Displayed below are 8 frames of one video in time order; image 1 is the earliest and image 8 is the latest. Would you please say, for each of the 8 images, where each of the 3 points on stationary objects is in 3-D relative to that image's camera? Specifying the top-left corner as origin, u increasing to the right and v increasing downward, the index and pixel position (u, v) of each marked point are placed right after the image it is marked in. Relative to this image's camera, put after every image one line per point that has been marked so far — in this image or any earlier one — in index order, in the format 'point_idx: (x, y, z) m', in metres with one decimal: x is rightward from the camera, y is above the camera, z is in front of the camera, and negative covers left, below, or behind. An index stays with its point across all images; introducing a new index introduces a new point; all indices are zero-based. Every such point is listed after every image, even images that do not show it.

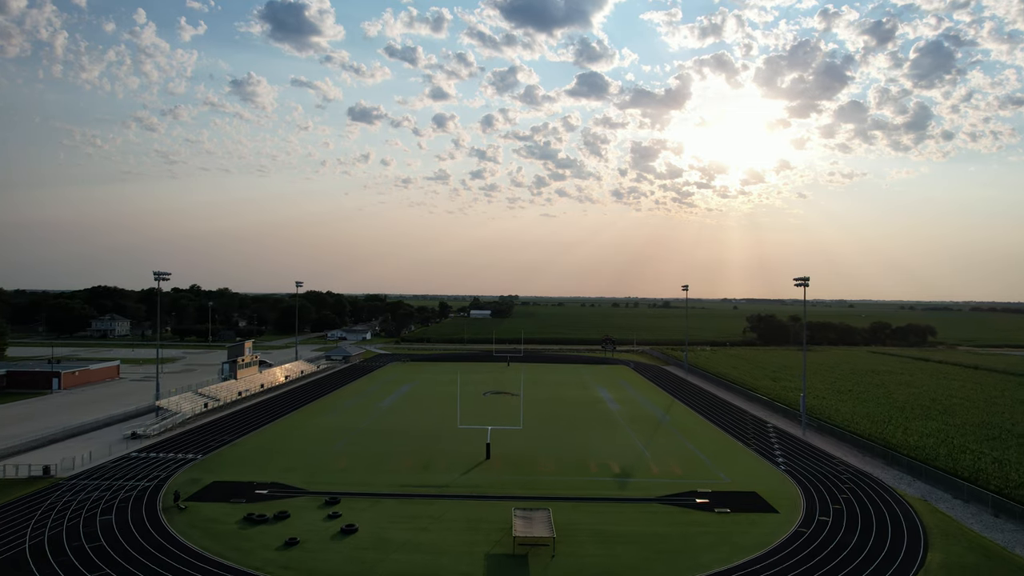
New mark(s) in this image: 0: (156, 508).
0: (-12.9, -8.0, +19.7) m
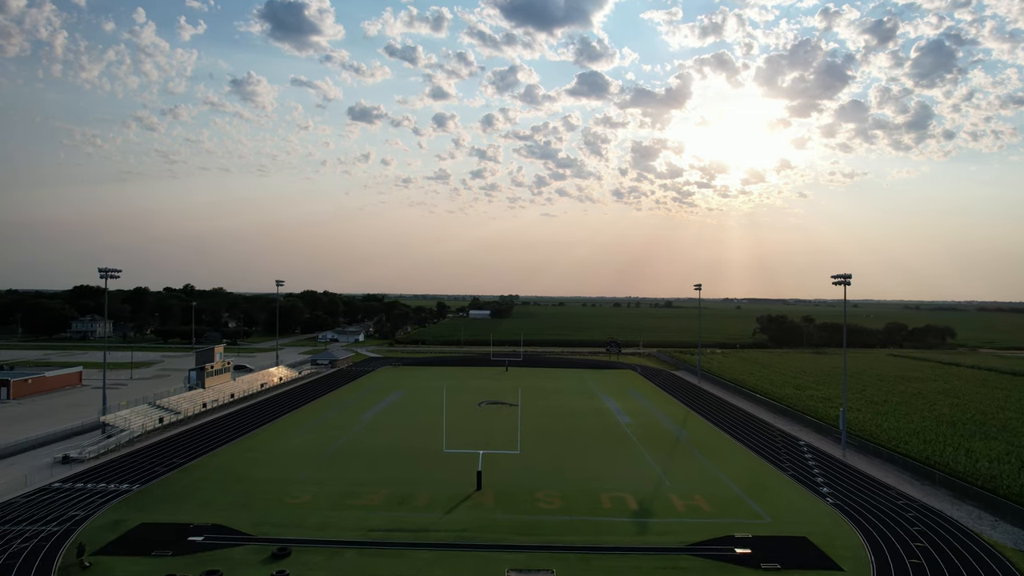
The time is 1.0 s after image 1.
0: (-13.1, -7.9, +15.5) m
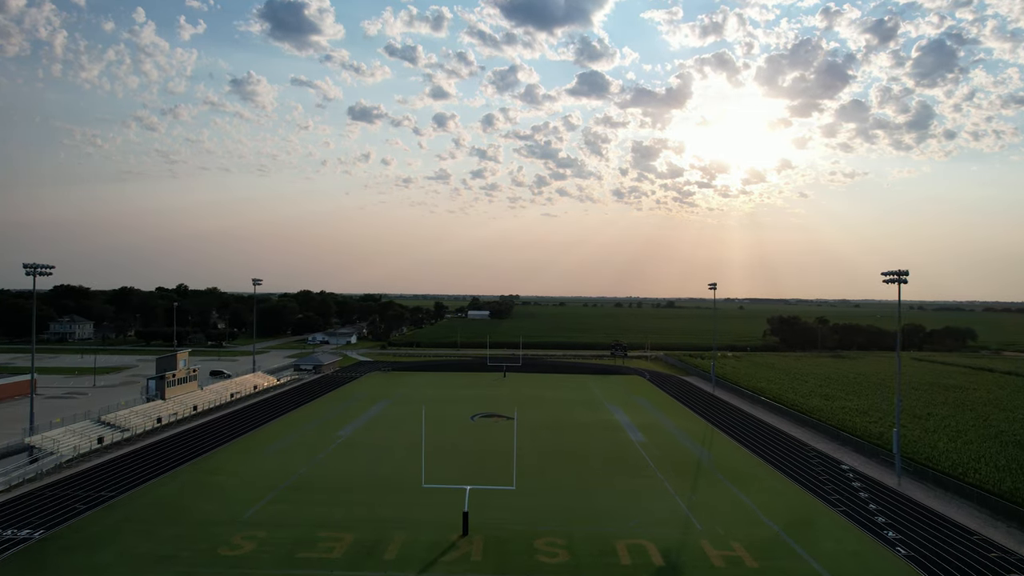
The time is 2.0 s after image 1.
0: (-13.3, -7.9, +11.2) m
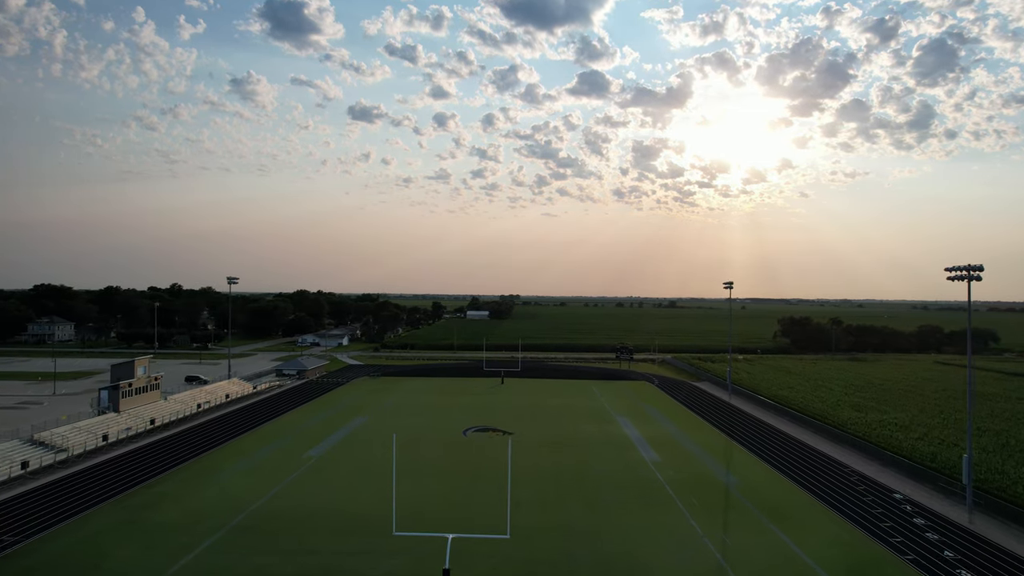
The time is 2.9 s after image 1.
0: (-13.5, -7.8, +7.3) m
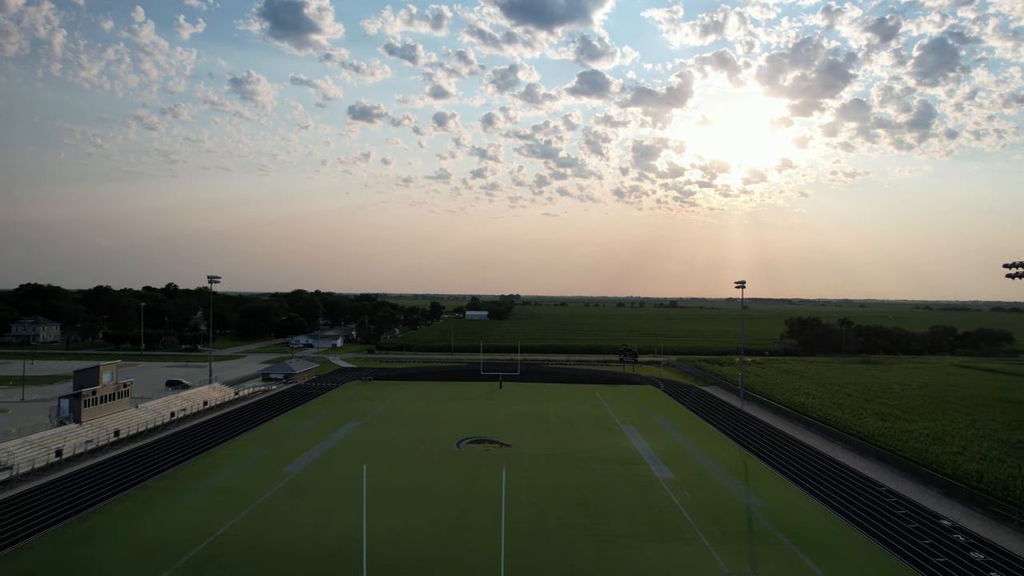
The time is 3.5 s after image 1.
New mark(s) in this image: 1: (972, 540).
0: (-13.6, -7.8, +4.7) m
1: (+15.6, -8.6, +18.6) m
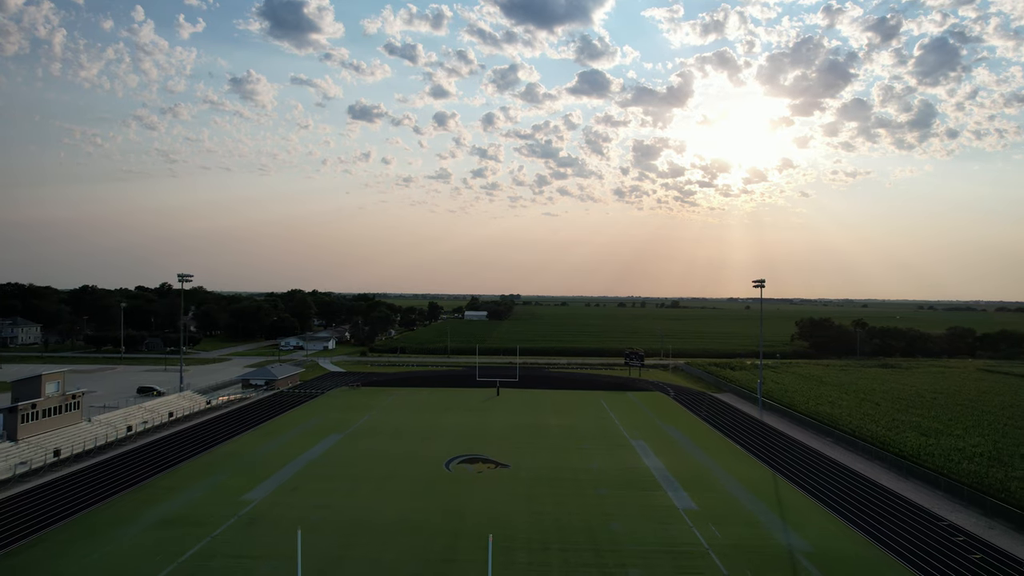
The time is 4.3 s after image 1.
0: (-13.8, -7.7, +1.2) m
1: (+15.5, -8.6, +15.1) m
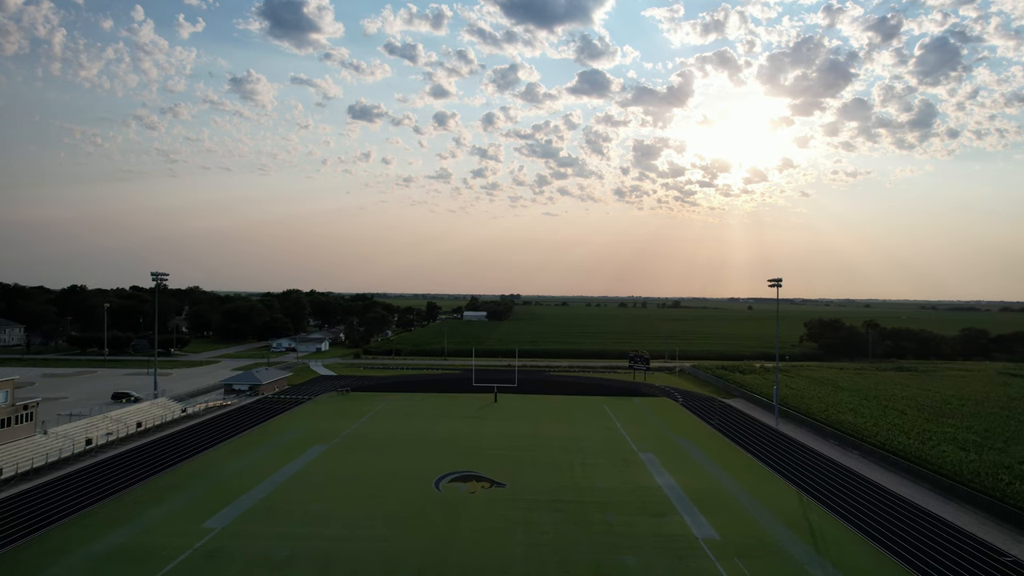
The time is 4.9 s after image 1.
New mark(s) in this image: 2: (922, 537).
0: (-13.9, -7.7, -1.4) m
1: (+15.3, -8.5, +12.5) m
2: (+14.6, -8.7, +19.6) m
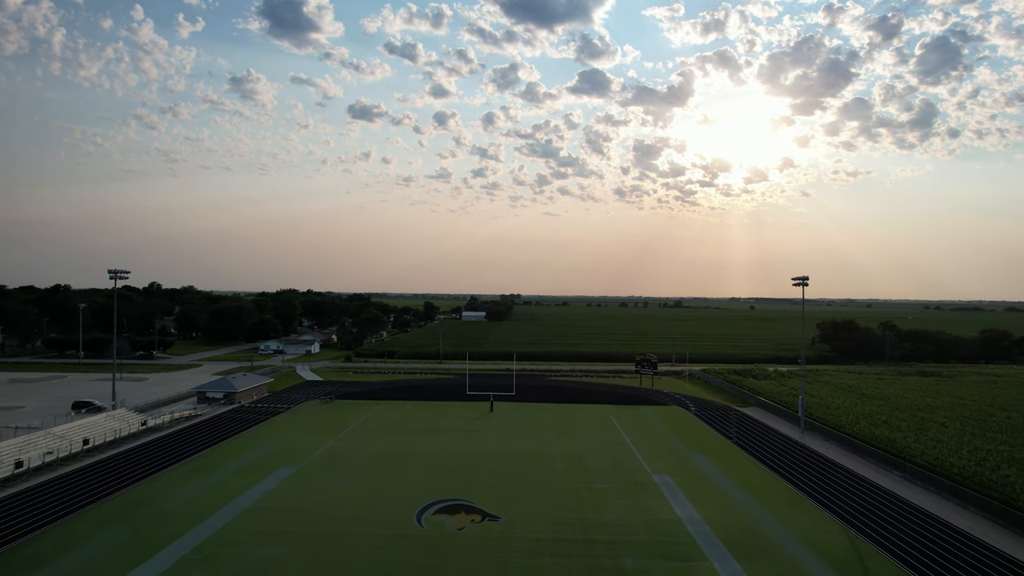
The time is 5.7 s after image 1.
0: (-14.1, -7.7, -4.9) m
1: (+15.1, -8.5, +9.0) m
2: (+14.4, -8.7, +16.1) m
